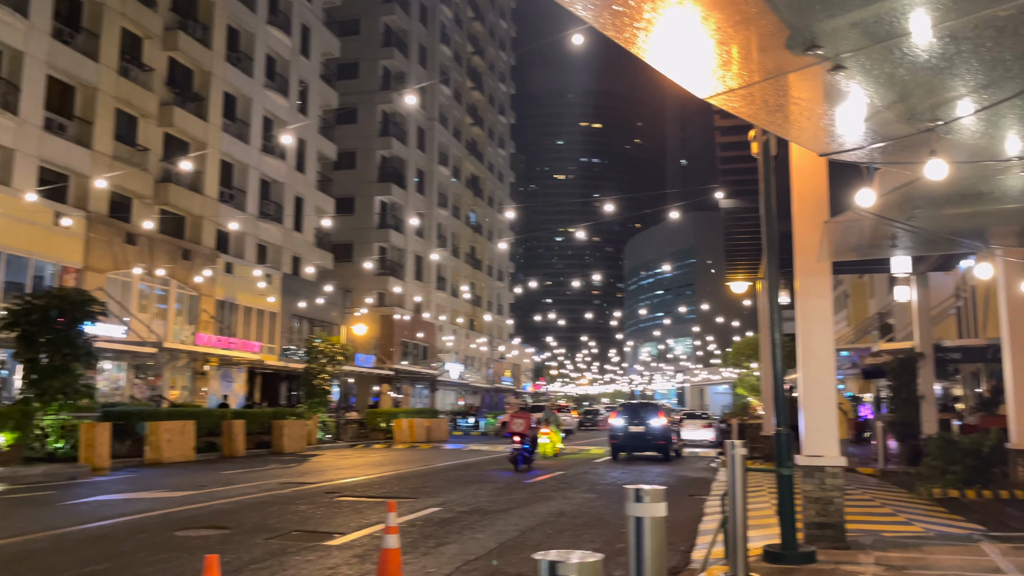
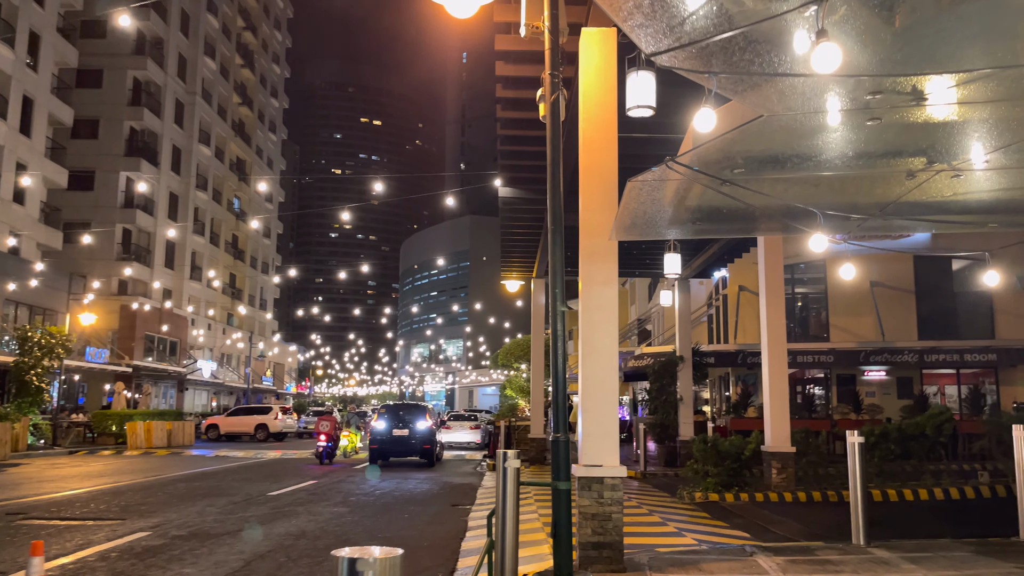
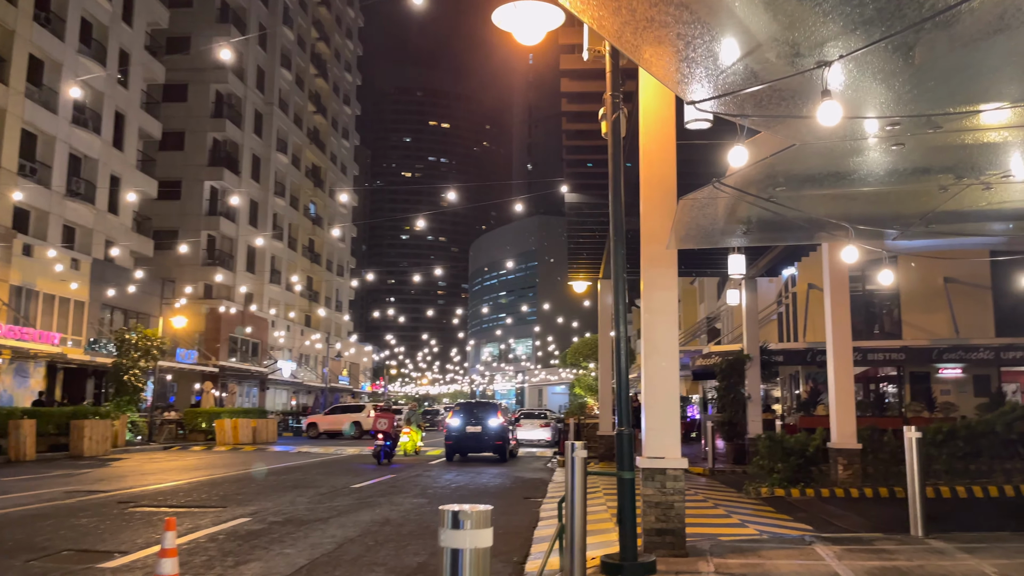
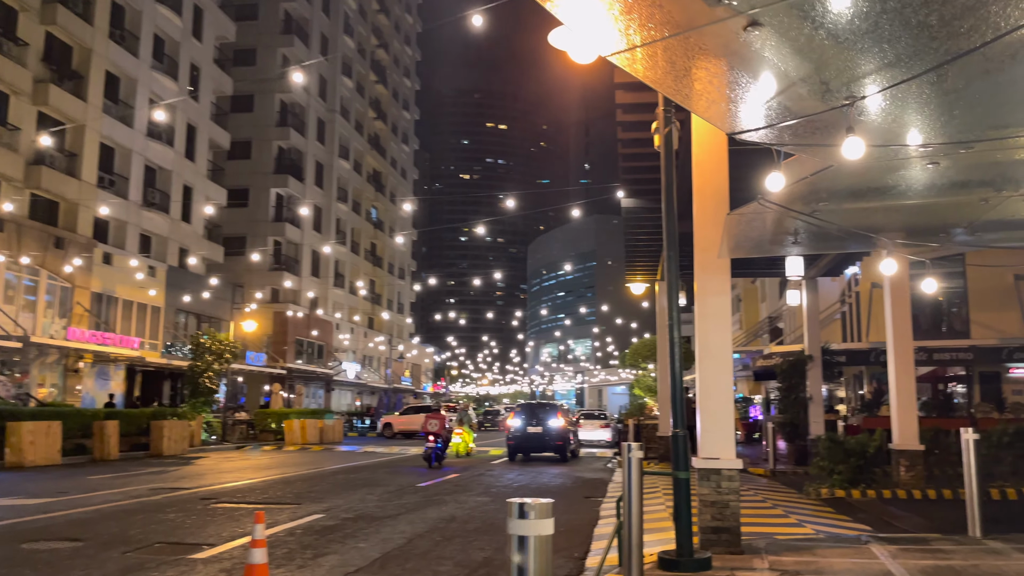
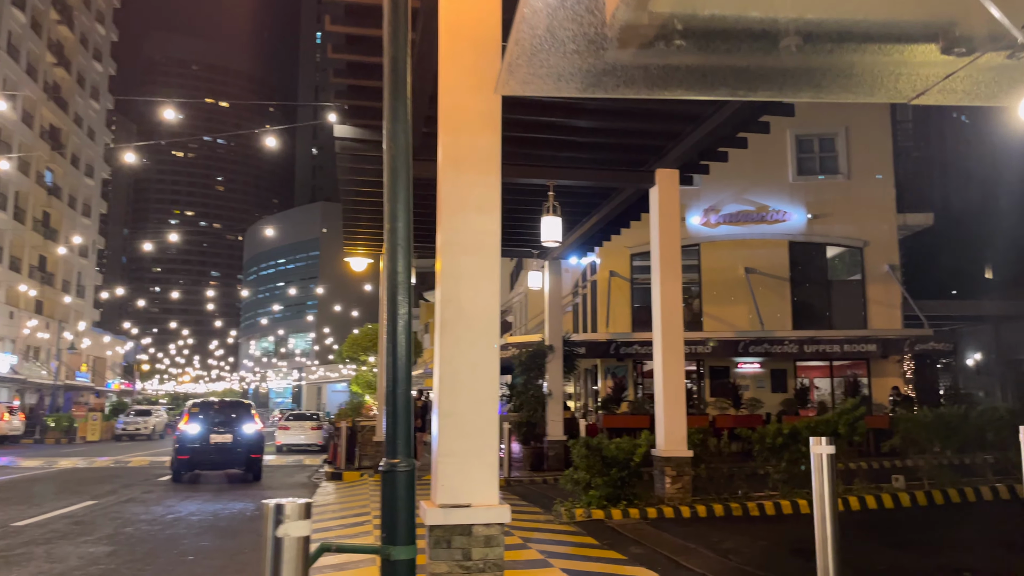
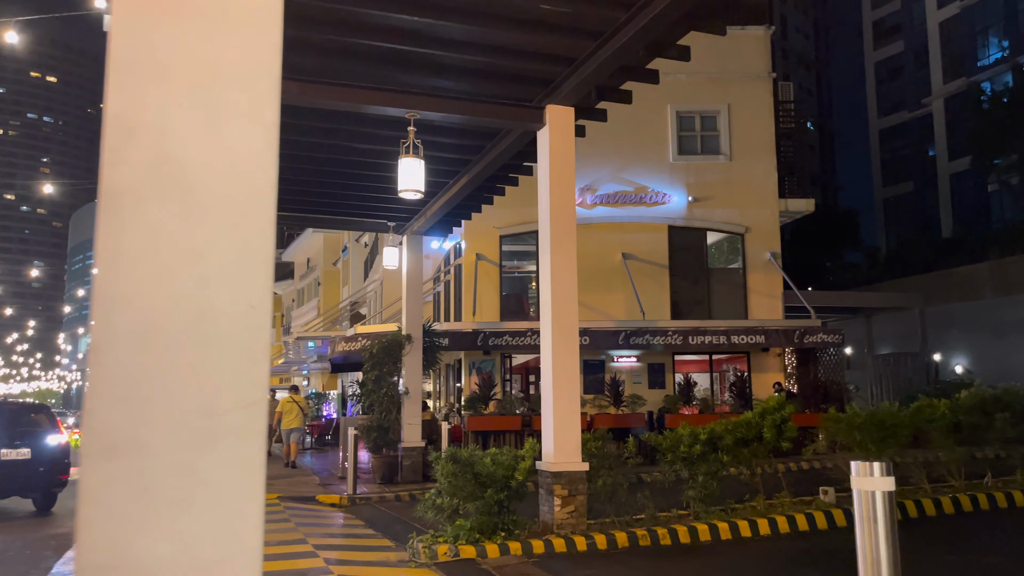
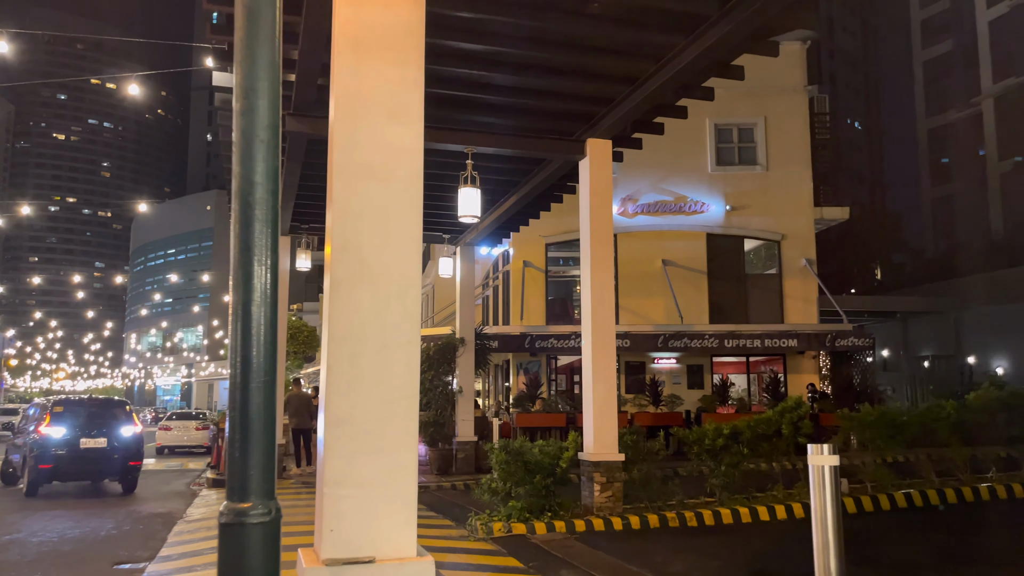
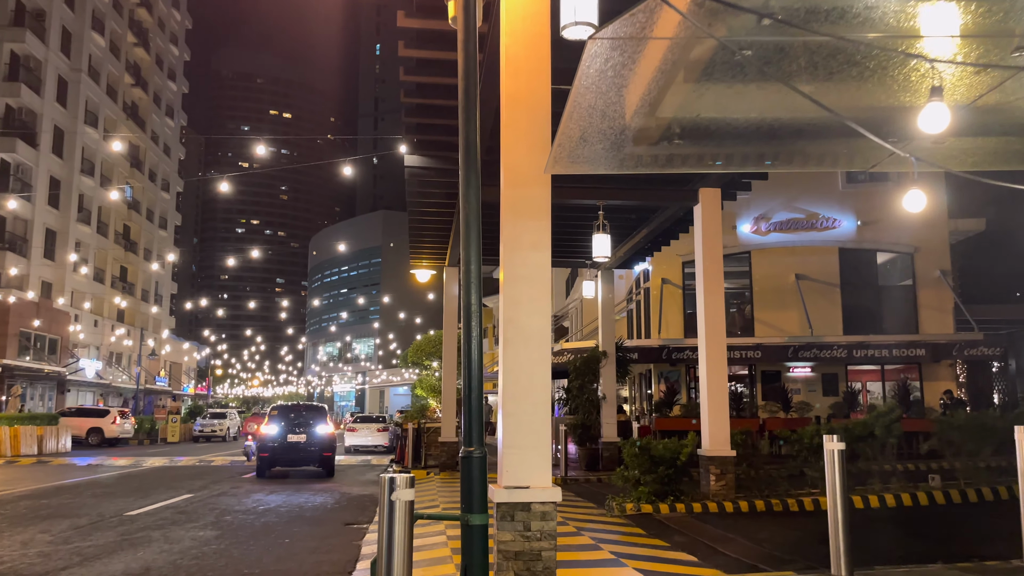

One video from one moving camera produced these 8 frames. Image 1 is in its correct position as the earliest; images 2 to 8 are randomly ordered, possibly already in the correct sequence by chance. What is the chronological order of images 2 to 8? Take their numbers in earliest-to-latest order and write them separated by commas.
4, 3, 2, 8, 5, 7, 6
